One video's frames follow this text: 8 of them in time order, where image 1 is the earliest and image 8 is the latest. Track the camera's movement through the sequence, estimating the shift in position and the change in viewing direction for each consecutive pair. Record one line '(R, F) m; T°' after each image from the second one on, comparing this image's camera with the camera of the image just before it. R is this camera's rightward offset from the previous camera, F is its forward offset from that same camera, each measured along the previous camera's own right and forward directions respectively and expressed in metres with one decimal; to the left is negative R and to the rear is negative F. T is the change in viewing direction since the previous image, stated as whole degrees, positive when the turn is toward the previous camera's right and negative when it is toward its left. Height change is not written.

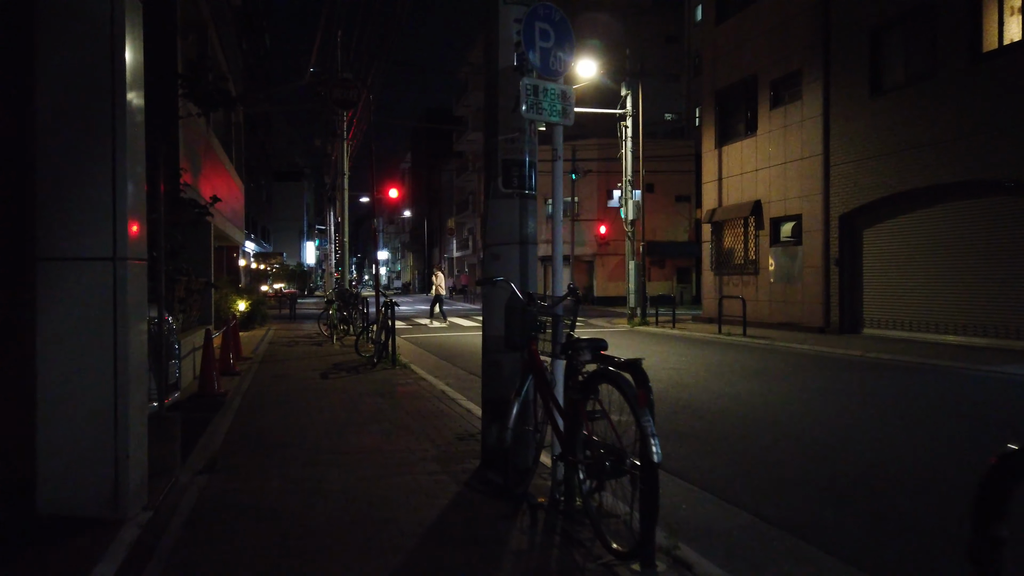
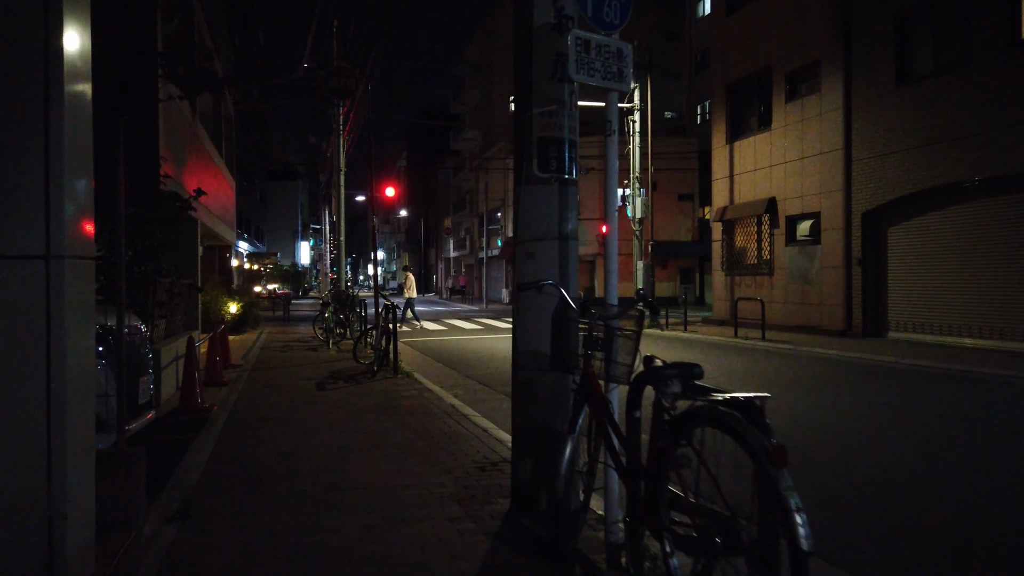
(-0.3, +1.0) m; 0°
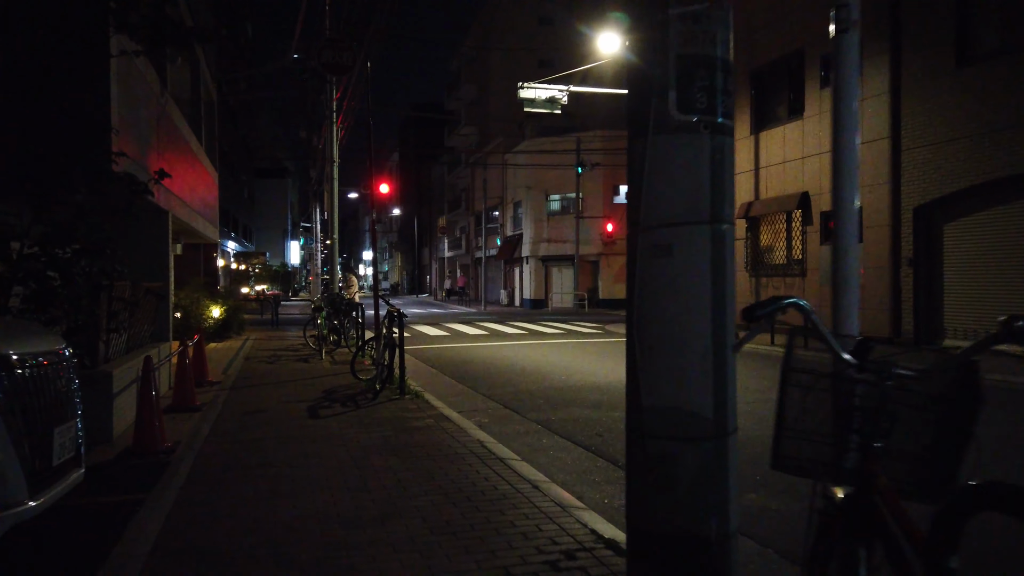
(-0.5, +2.0) m; +1°
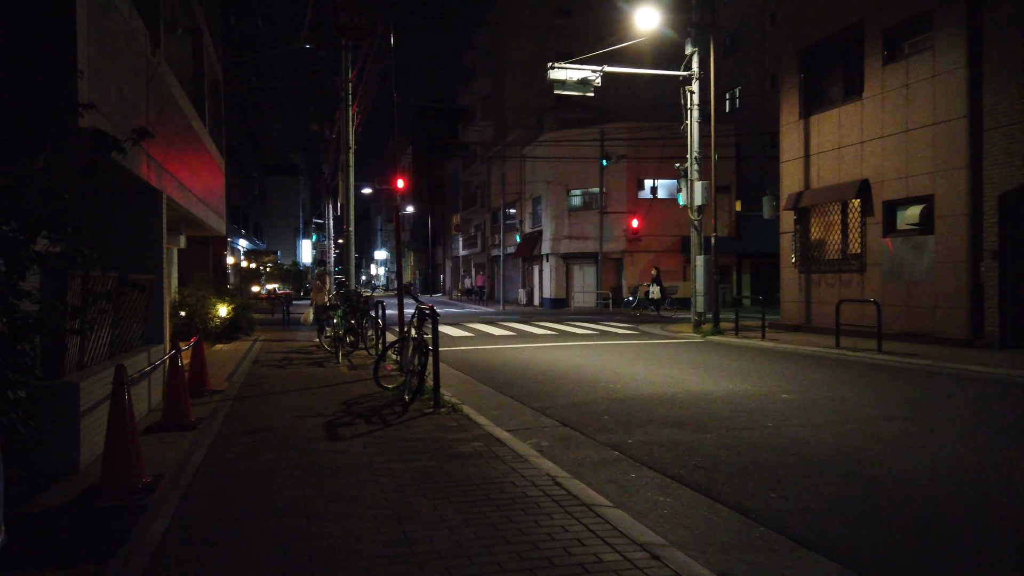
(-0.5, +1.7) m; -1°
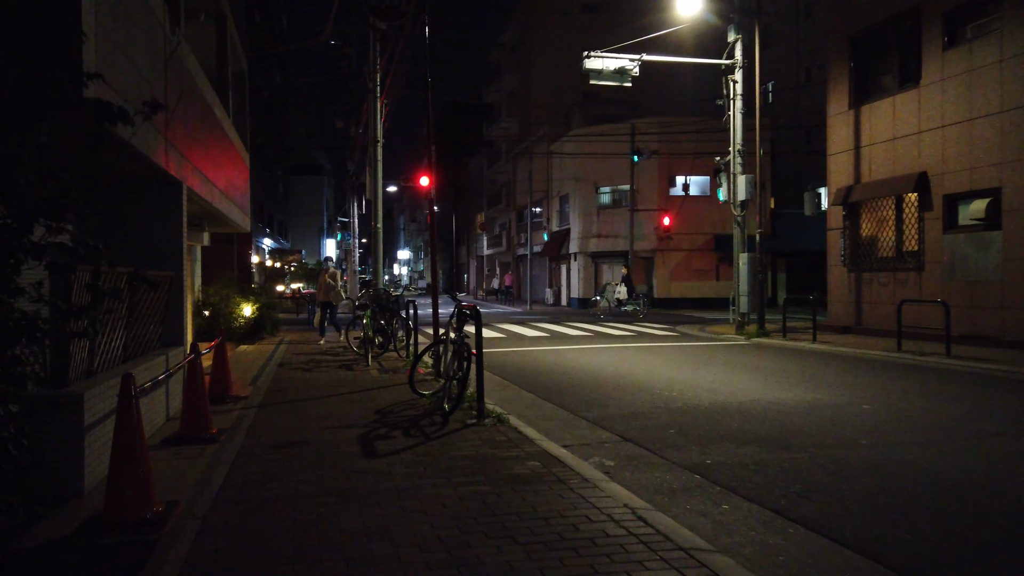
(-0.3, +0.9) m; -2°
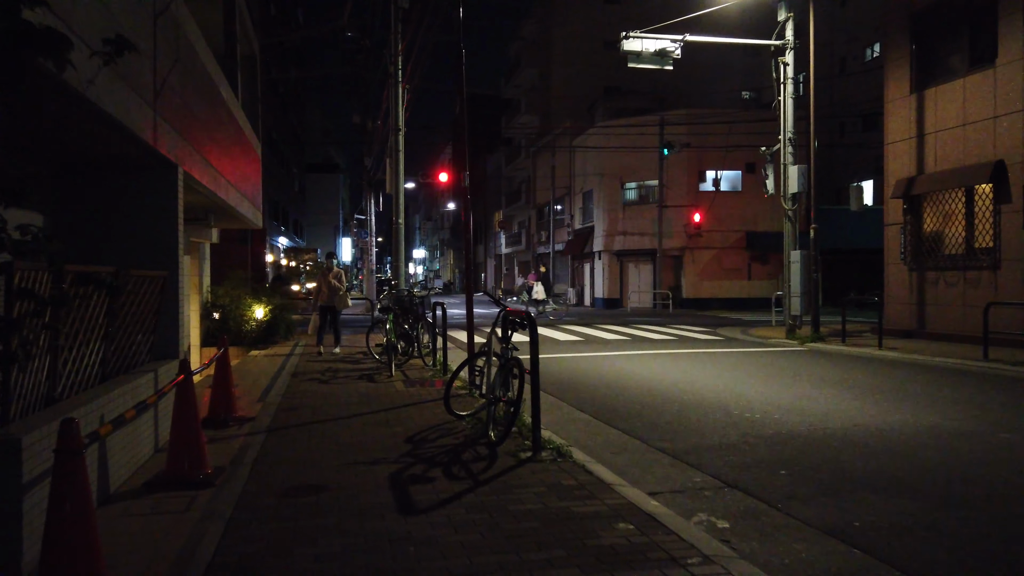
(-0.4, +1.5) m; -1°
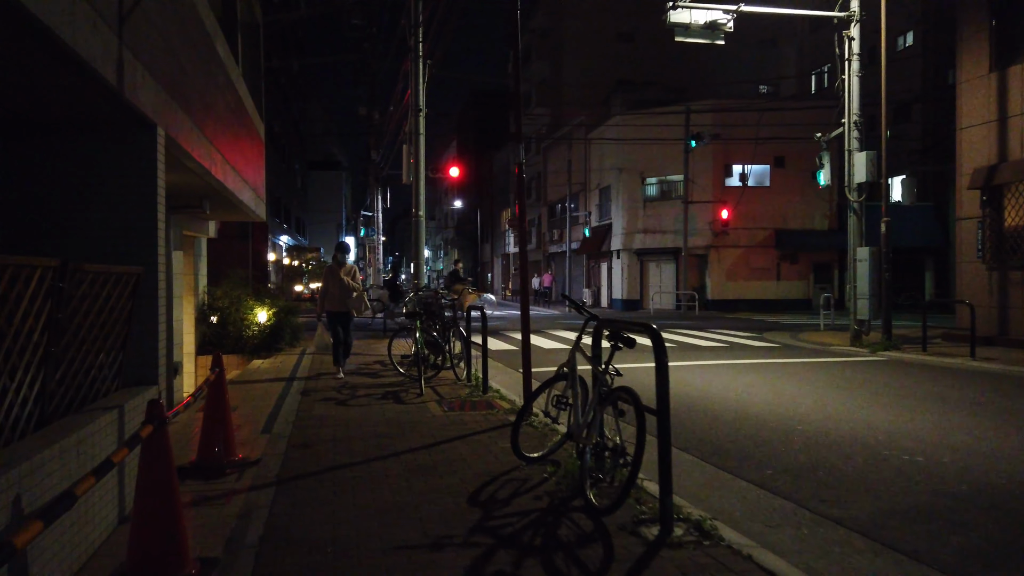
(-0.7, +2.0) m; 0°
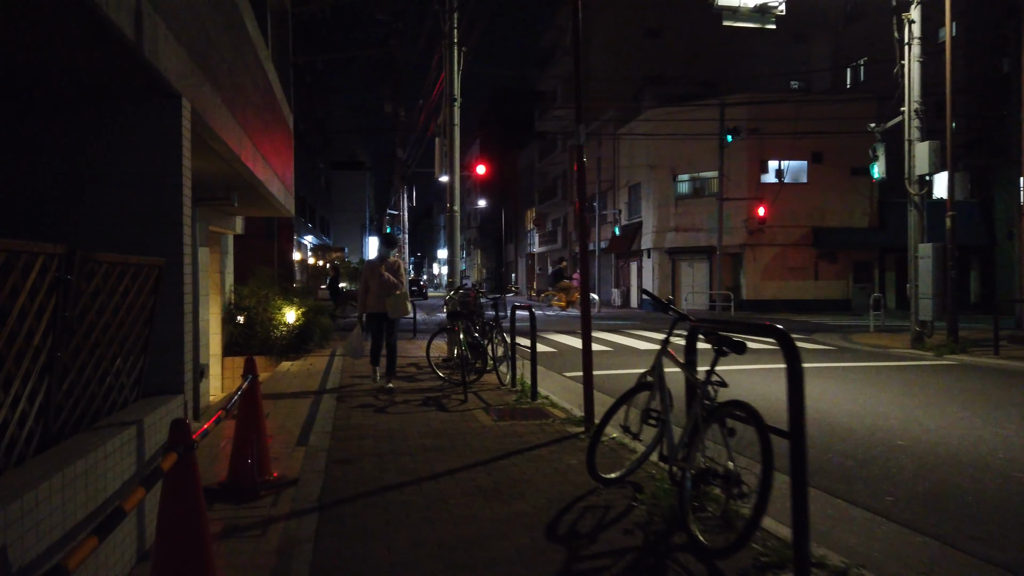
(-0.4, +0.8) m; -2°
